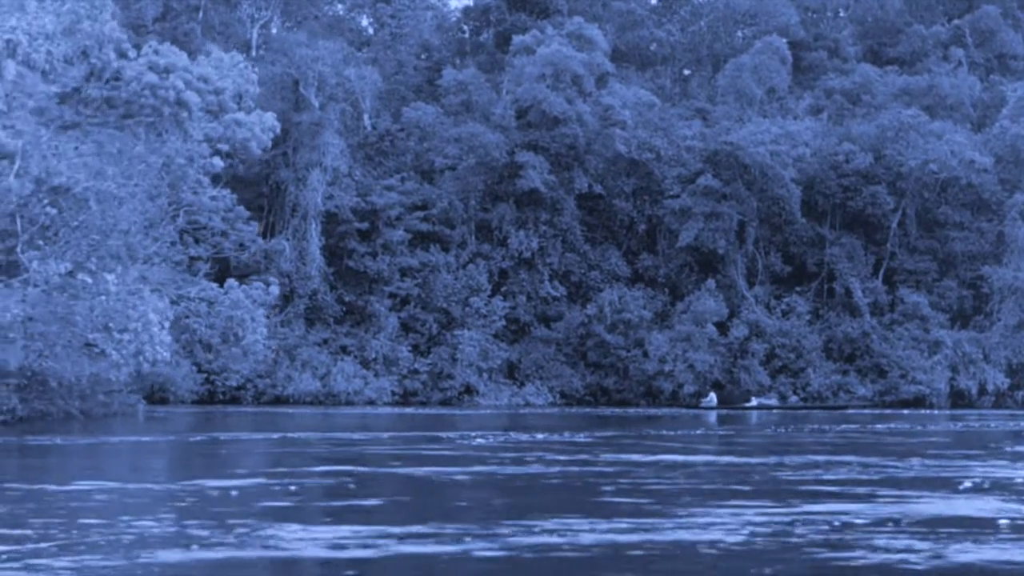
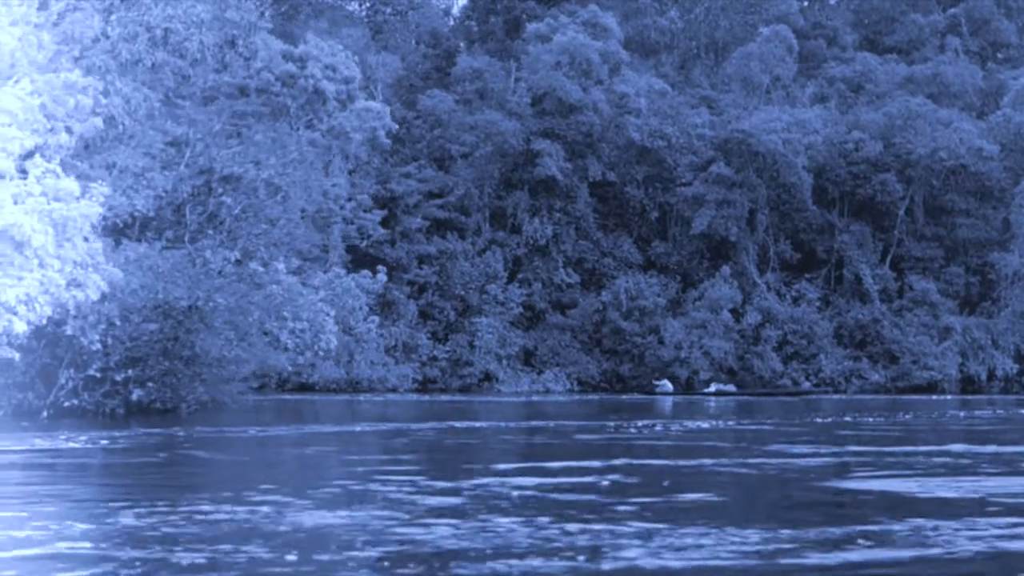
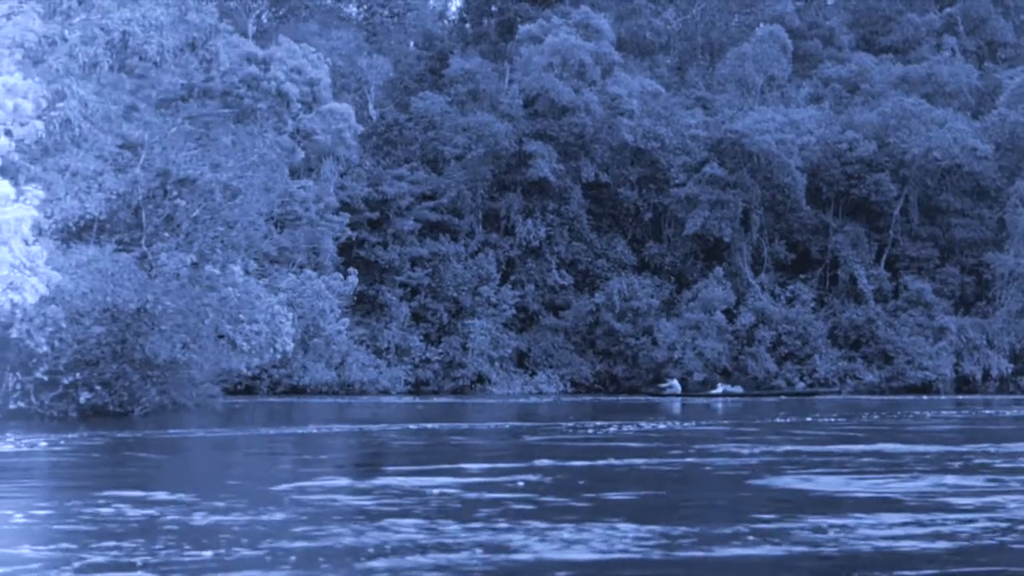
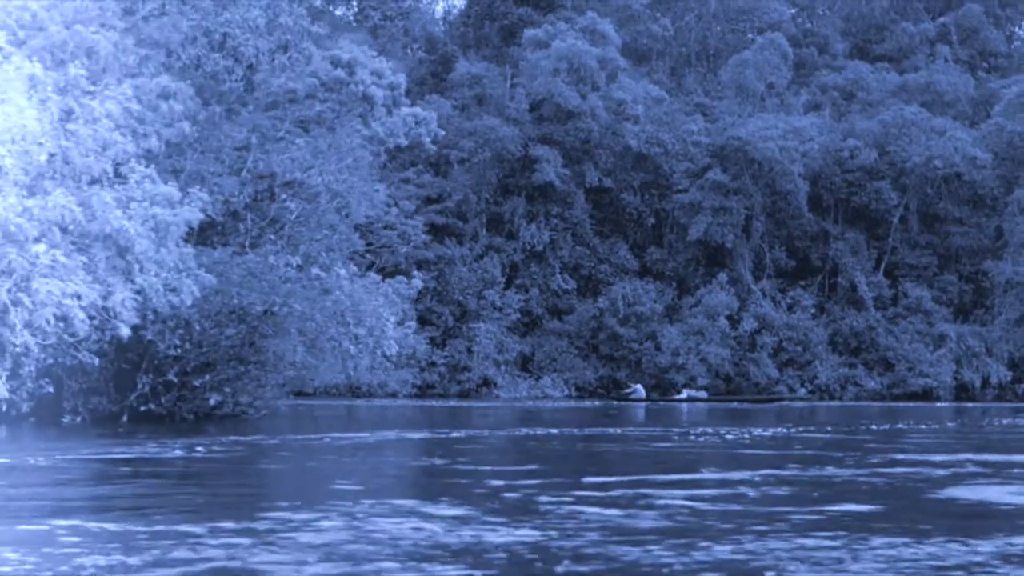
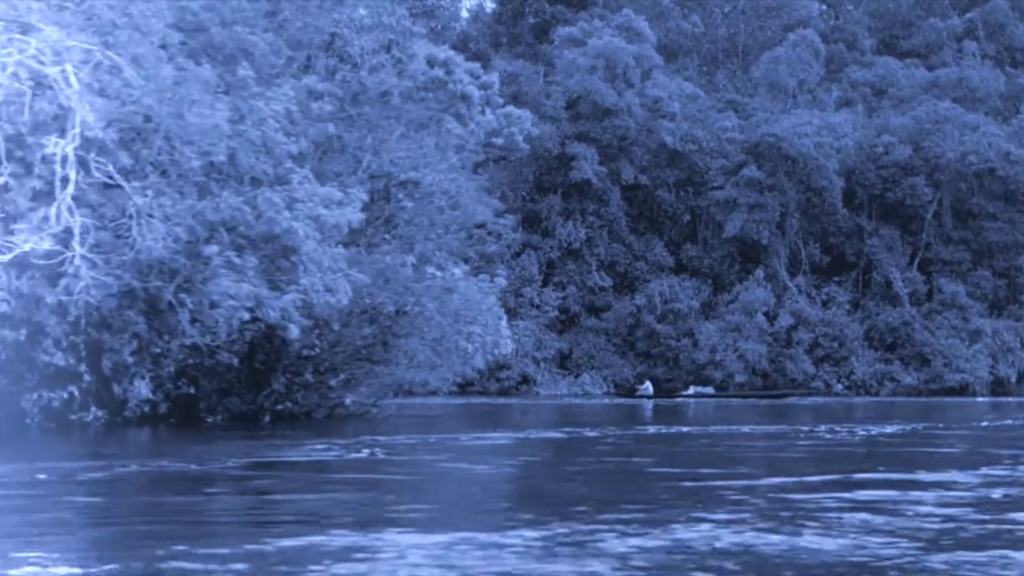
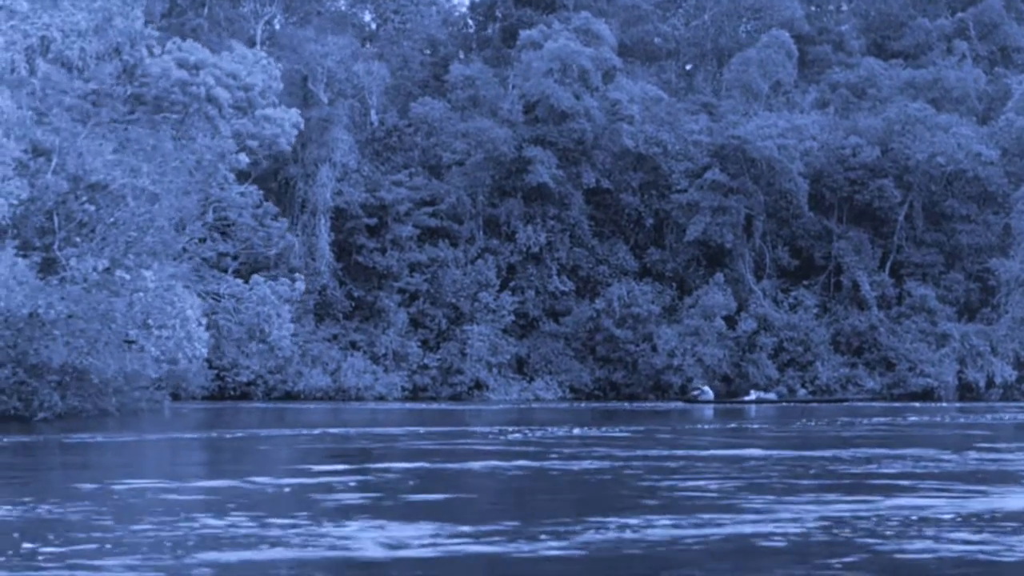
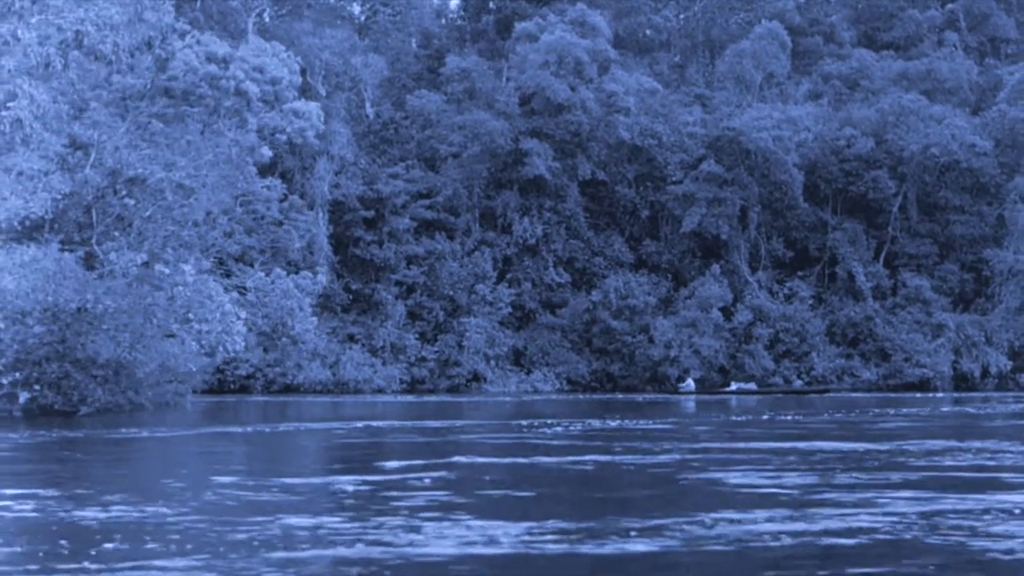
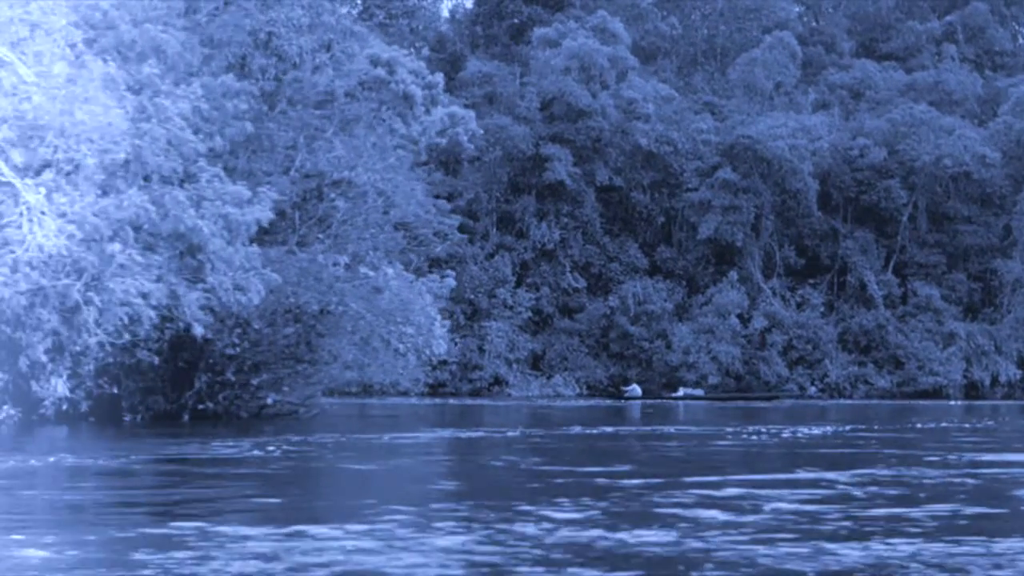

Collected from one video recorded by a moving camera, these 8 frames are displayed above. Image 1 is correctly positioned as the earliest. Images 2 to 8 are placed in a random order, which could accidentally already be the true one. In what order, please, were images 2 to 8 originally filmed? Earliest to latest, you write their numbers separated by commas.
6, 7, 3, 2, 4, 8, 5
